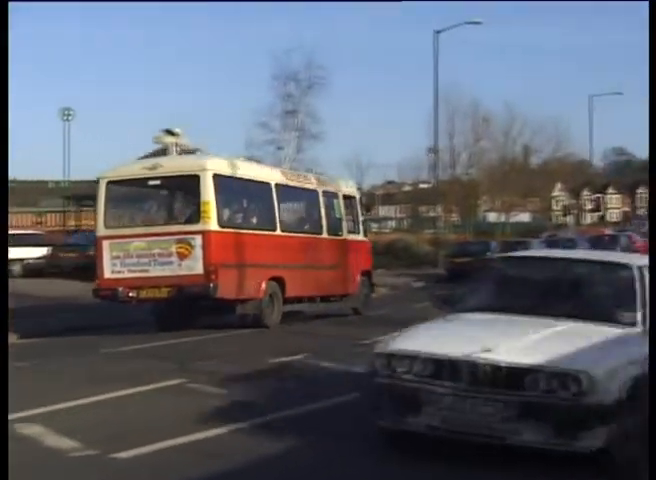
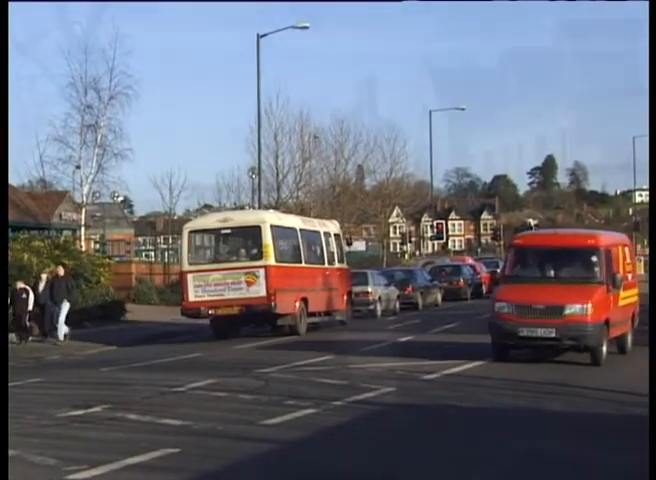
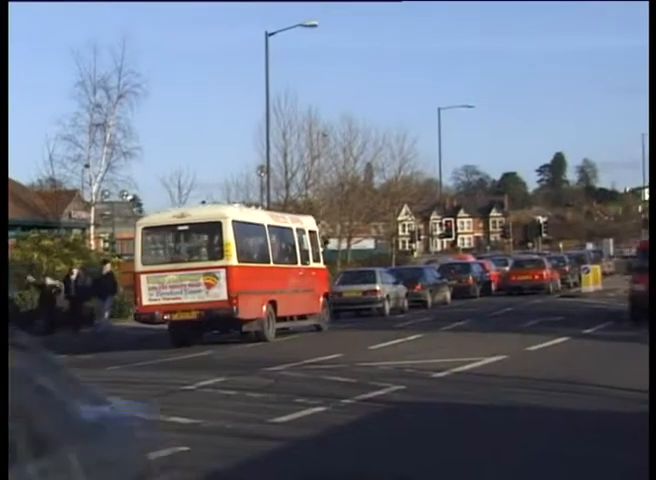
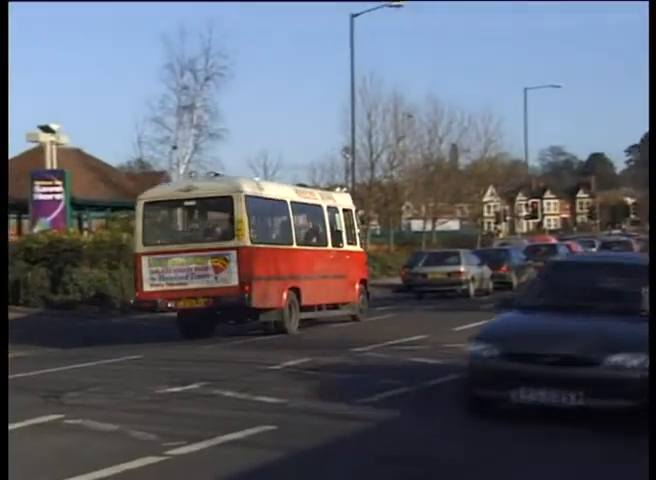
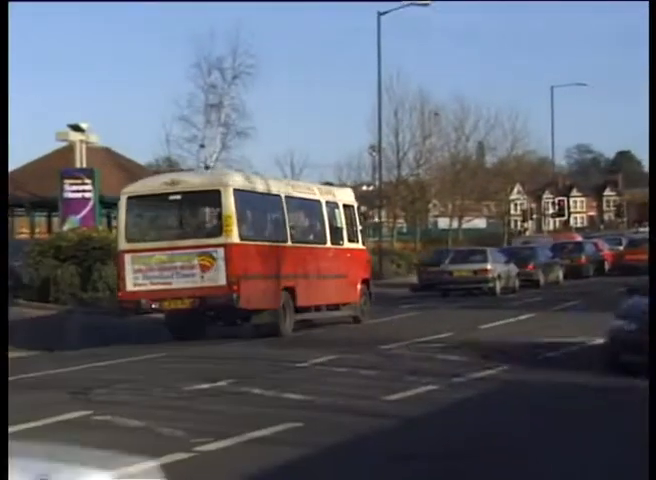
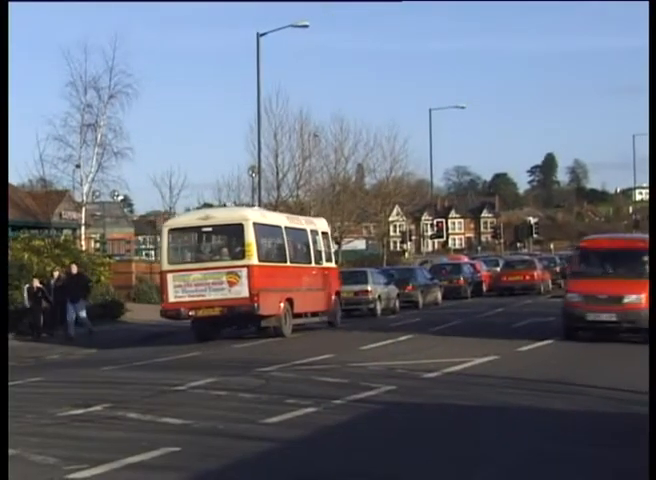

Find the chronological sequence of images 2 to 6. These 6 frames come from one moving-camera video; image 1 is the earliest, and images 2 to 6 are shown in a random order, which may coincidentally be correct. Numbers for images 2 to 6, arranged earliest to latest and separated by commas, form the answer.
5, 4, 3, 6, 2
